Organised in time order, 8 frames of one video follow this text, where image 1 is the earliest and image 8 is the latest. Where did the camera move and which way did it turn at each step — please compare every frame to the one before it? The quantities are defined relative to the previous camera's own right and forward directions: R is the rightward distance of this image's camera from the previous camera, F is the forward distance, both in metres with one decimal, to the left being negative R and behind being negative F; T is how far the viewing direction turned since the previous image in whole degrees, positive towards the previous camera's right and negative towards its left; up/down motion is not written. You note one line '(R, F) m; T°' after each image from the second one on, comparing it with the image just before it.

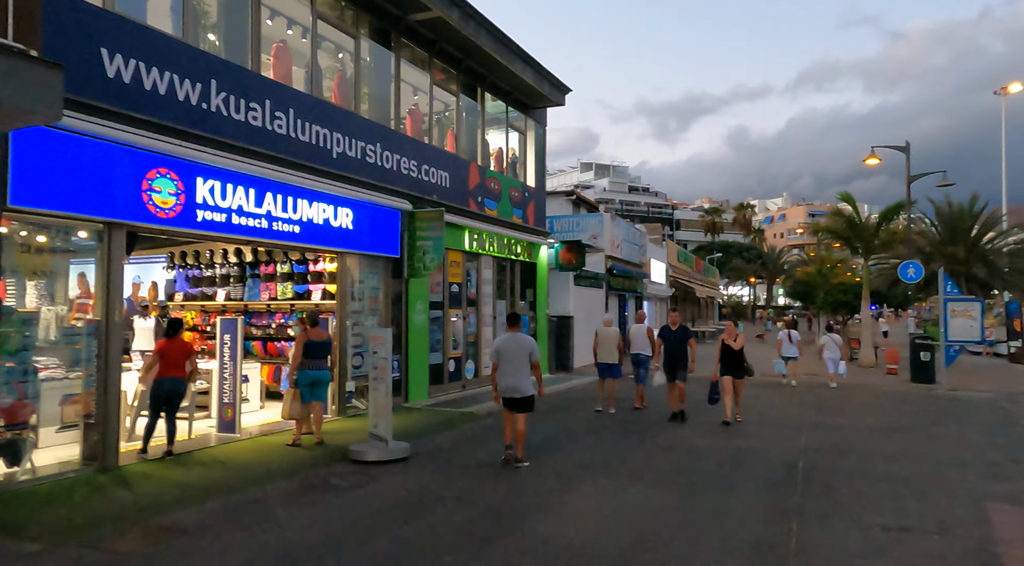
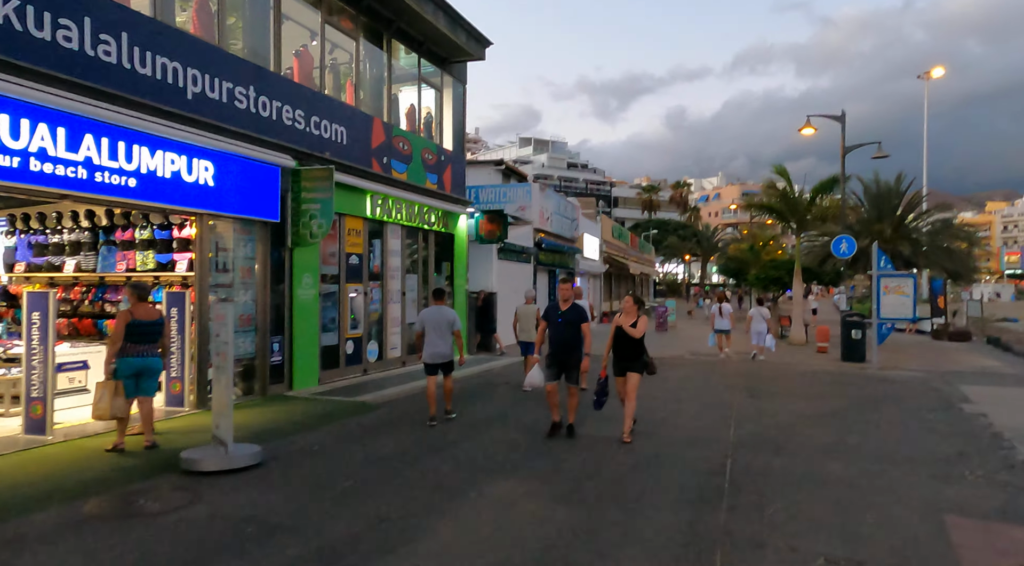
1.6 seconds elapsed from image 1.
(+0.6, +1.4) m; +5°
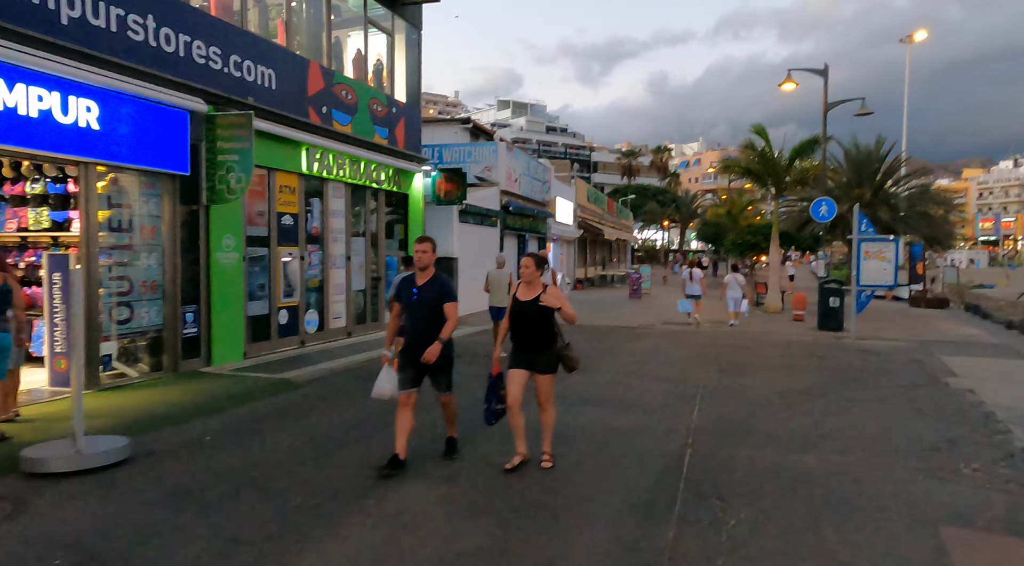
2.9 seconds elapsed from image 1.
(+0.5, +1.1) m; +2°
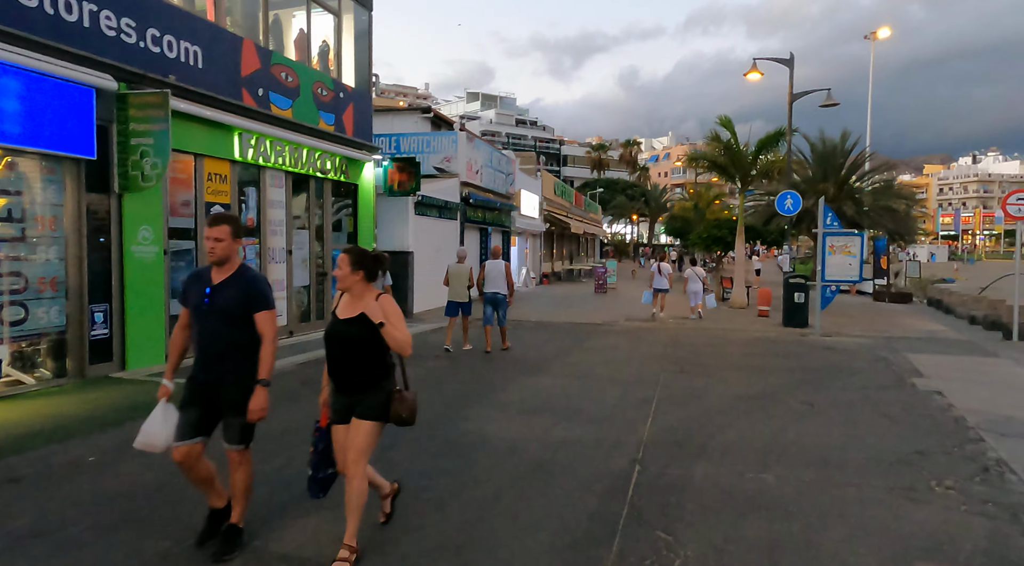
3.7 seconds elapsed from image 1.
(+0.3, +0.7) m; +2°
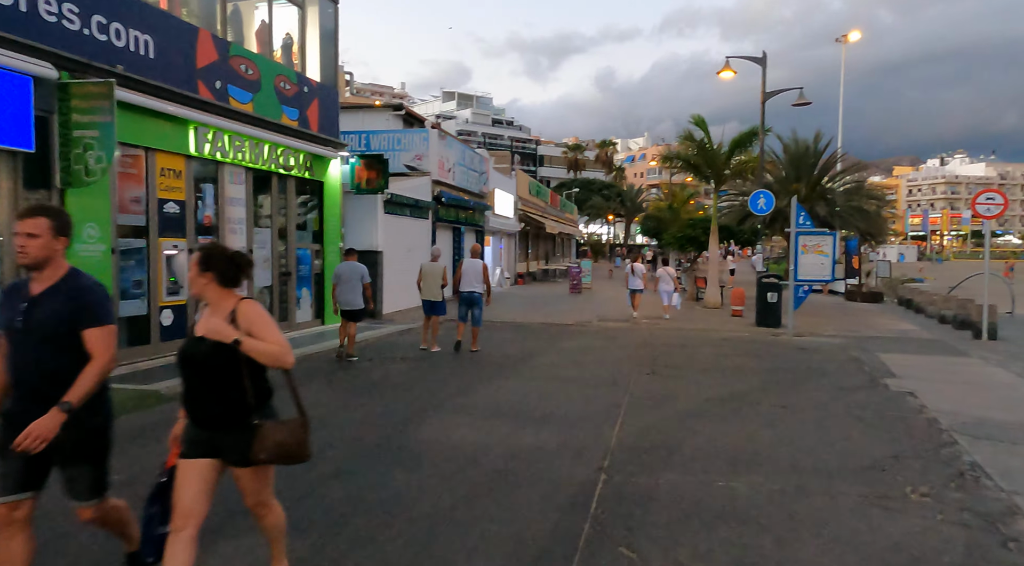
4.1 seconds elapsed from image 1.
(+0.1, +0.3) m; +2°
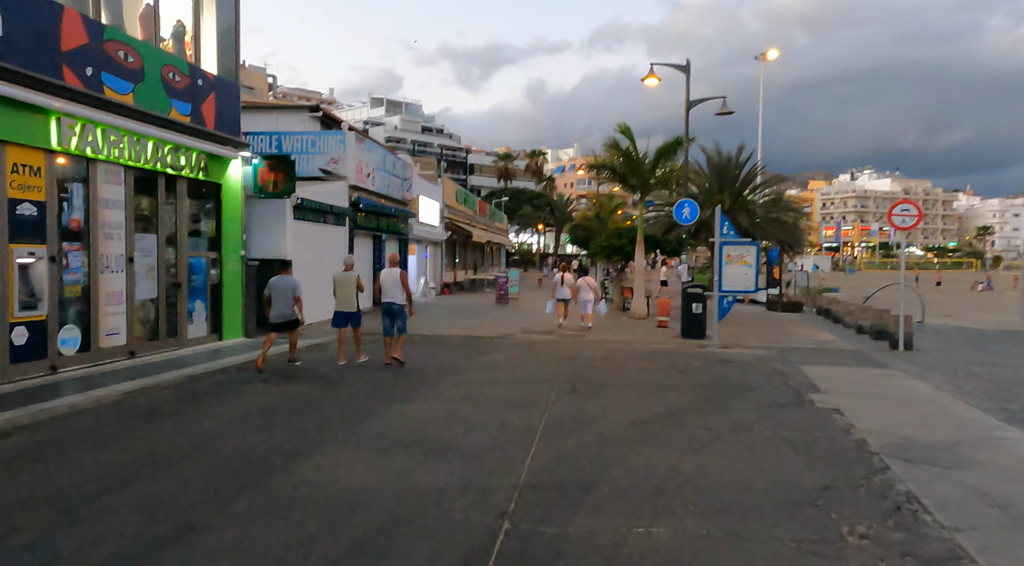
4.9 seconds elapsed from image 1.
(+0.3, +0.8) m; +5°
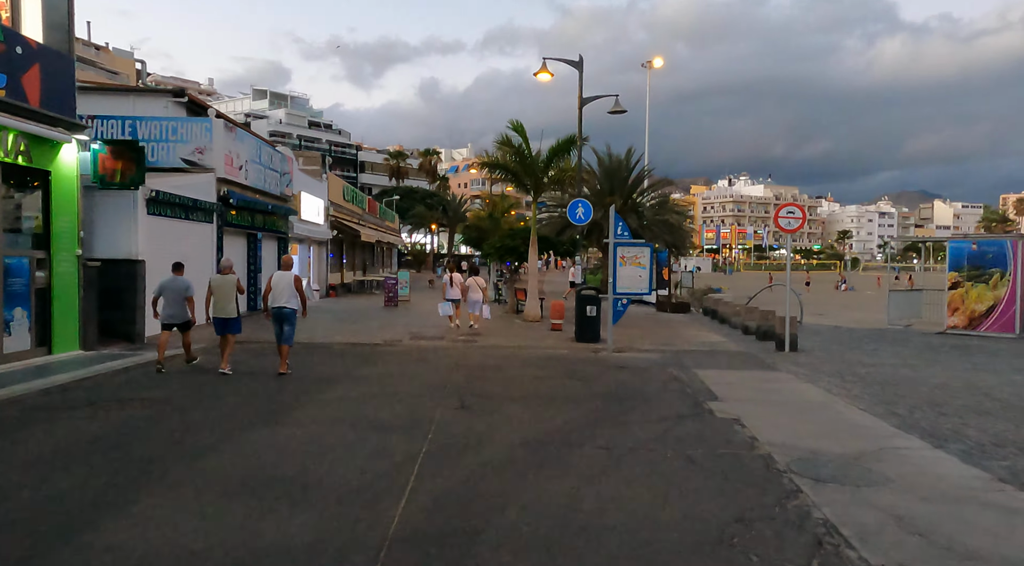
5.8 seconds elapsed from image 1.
(+0.2, +1.0) m; +8°
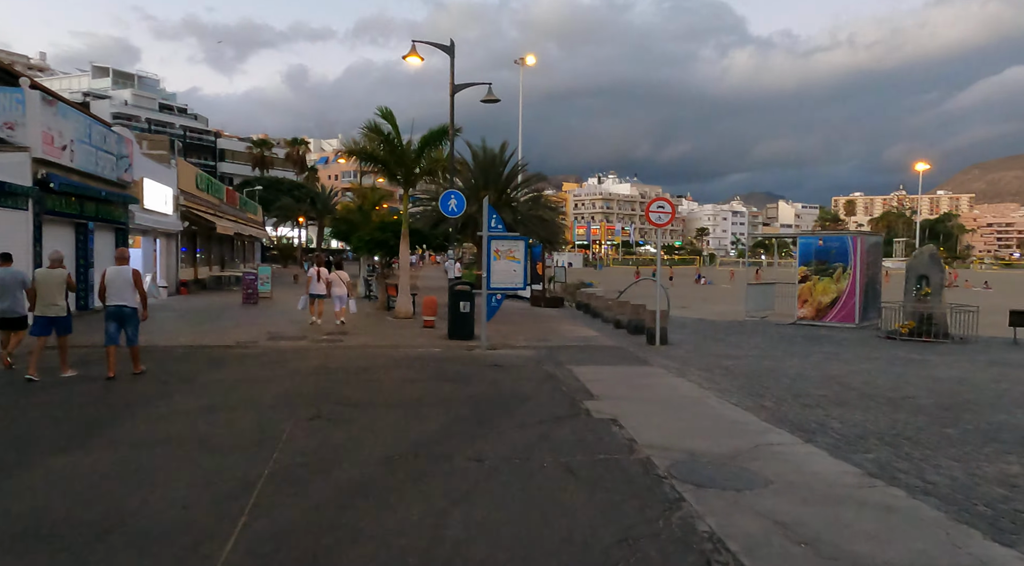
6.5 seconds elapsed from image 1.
(+0.1, +0.7) m; +10°
